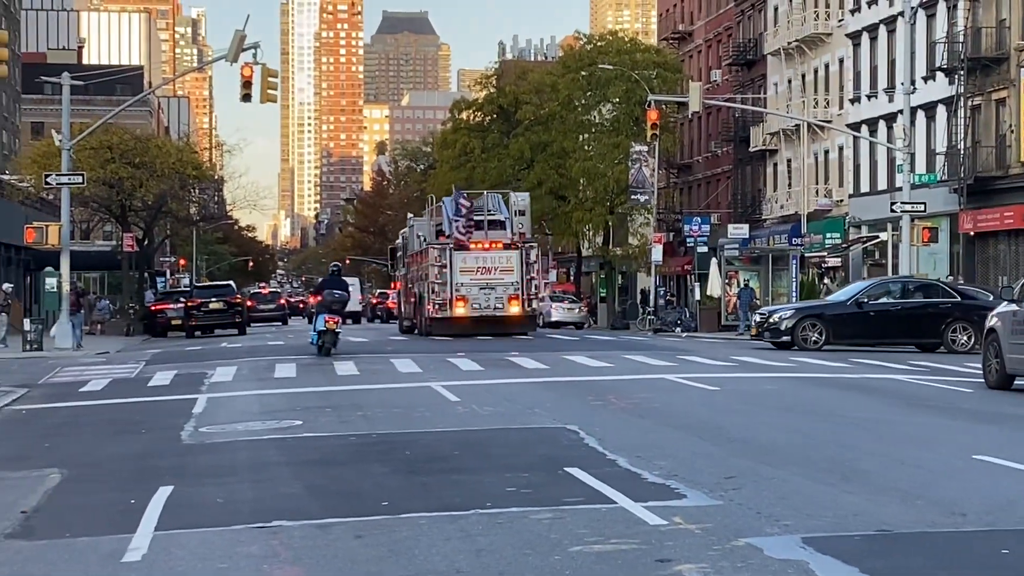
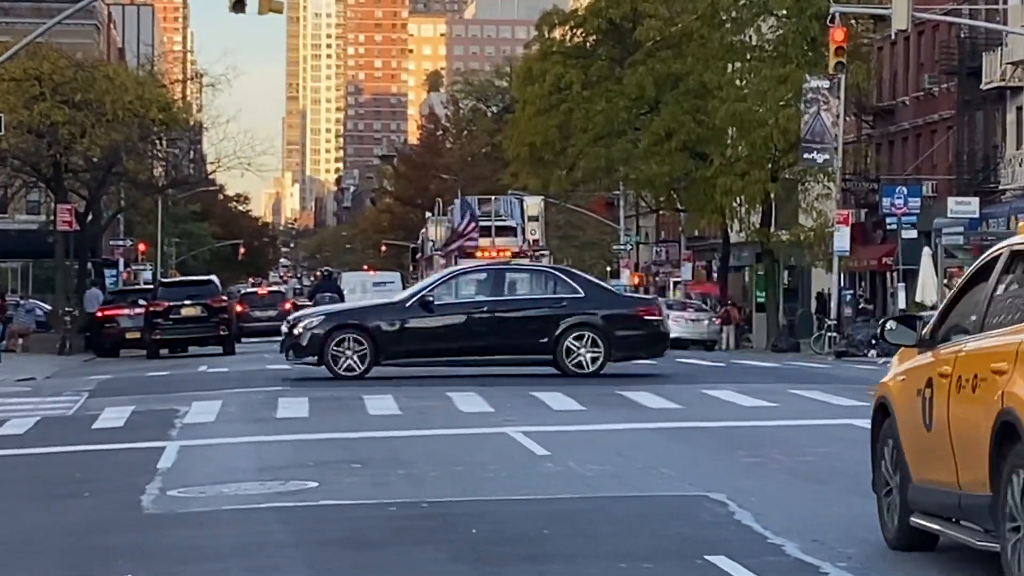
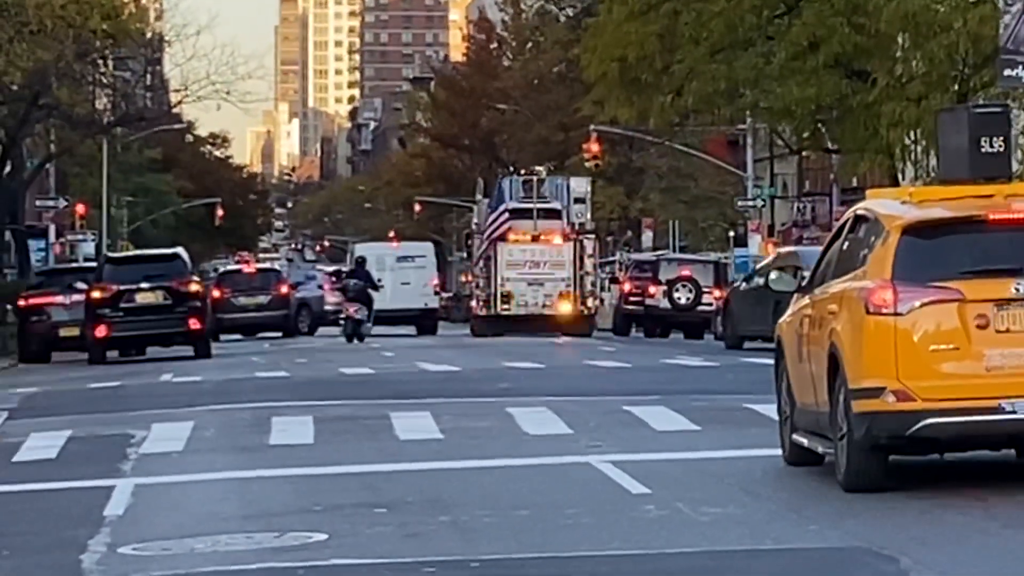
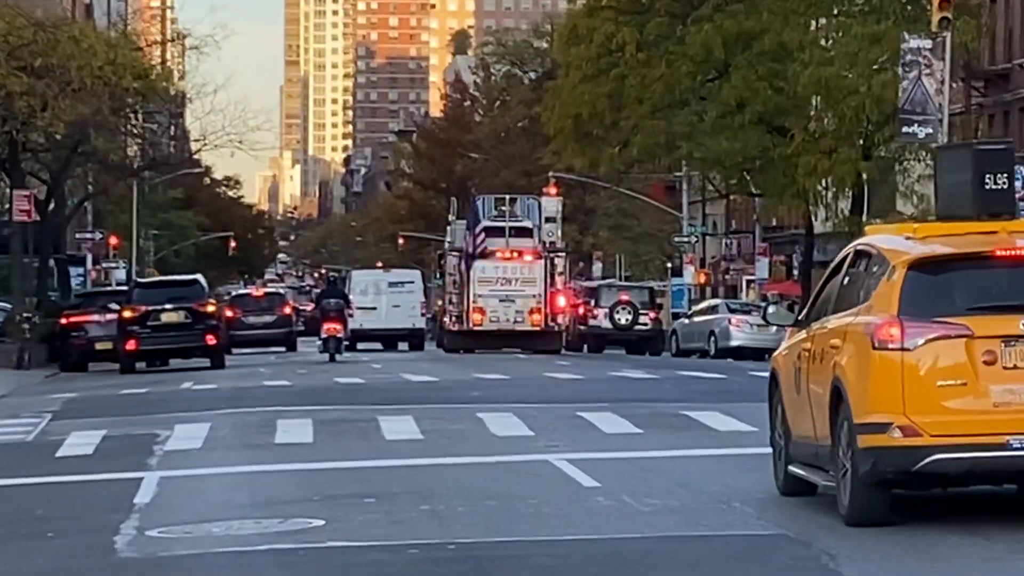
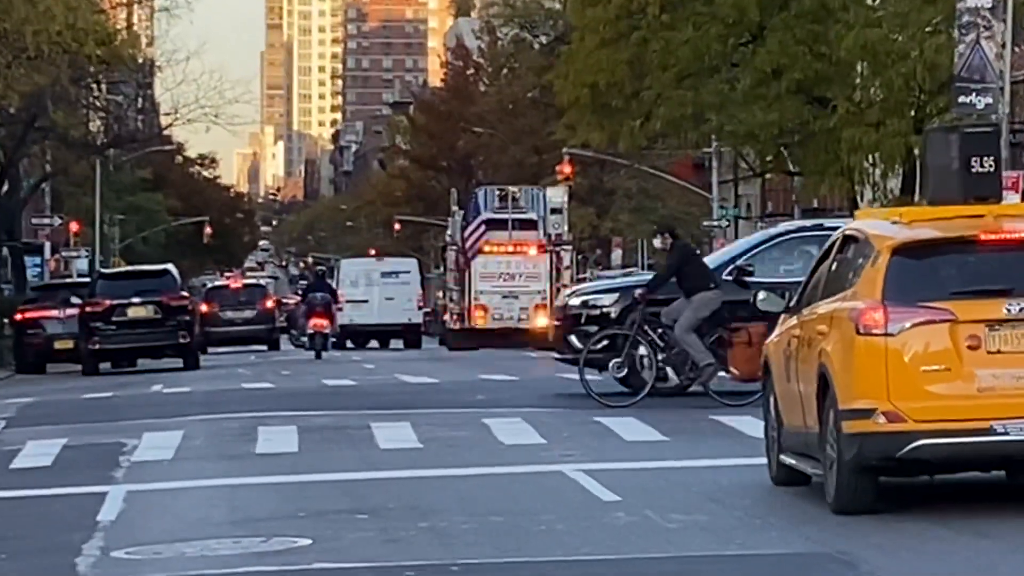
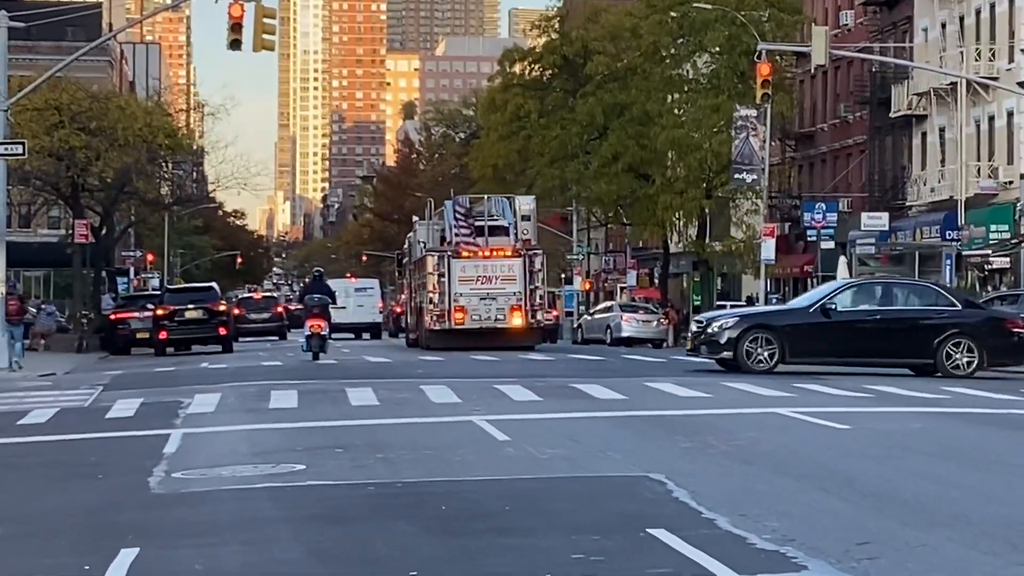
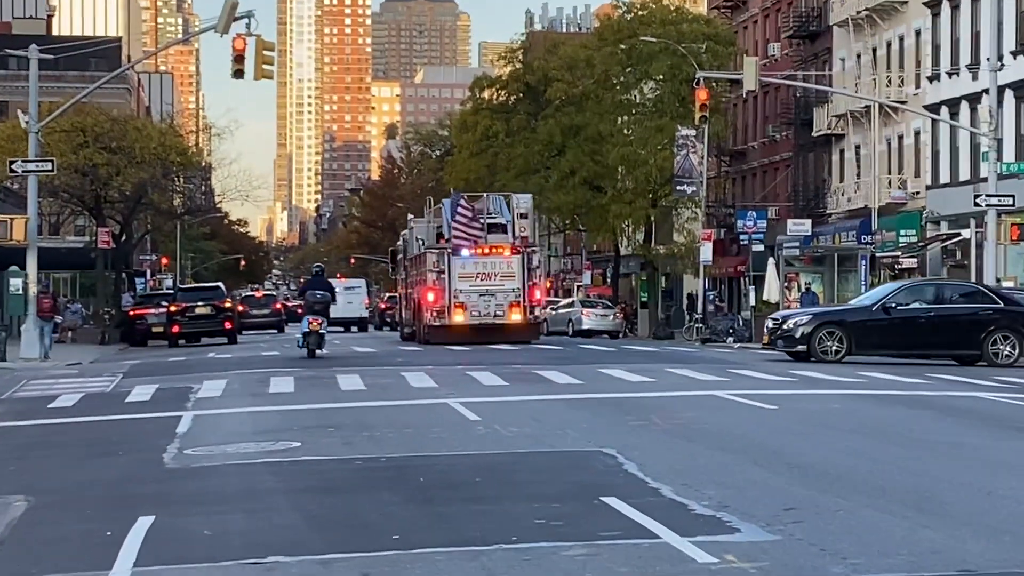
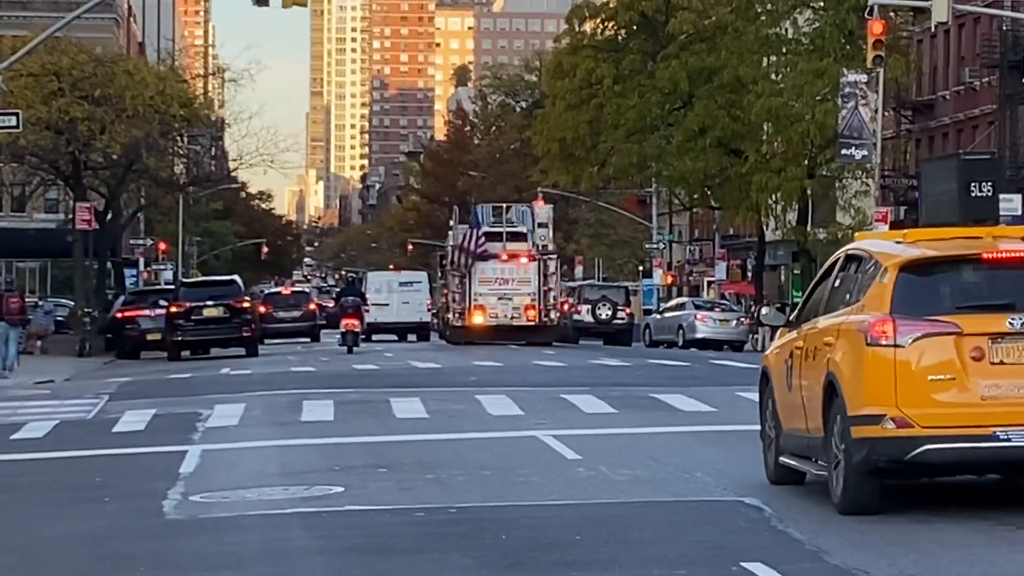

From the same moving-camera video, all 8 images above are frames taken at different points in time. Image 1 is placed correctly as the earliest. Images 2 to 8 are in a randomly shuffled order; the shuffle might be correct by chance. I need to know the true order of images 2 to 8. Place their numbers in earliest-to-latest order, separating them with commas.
7, 6, 2, 8, 4, 5, 3
